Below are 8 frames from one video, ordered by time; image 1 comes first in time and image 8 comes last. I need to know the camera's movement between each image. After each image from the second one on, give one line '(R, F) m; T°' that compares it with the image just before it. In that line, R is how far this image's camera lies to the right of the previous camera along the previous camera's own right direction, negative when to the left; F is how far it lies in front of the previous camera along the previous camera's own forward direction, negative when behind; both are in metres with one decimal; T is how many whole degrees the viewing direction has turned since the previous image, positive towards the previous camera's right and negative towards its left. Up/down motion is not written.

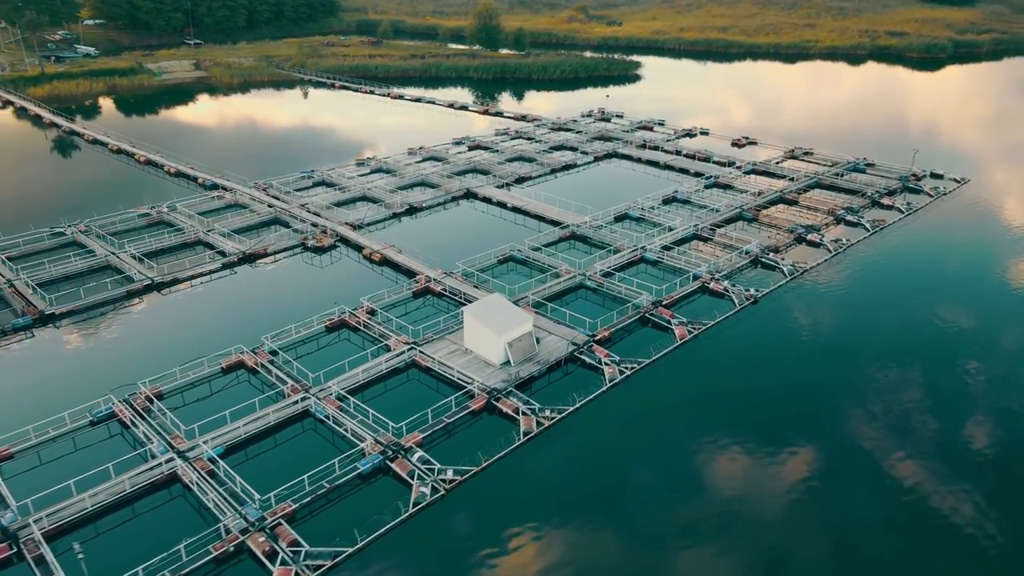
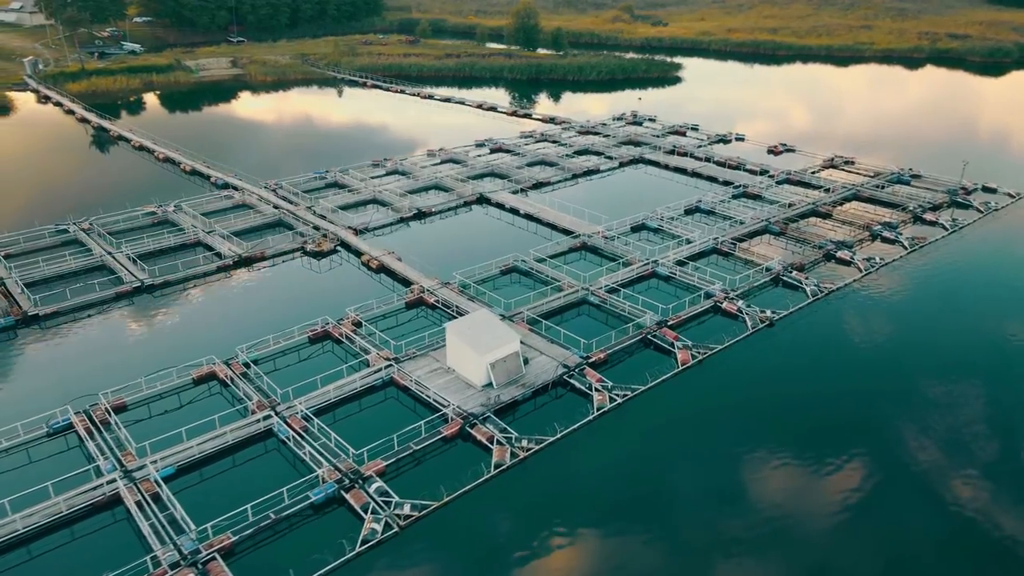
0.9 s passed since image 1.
(+2.2, +2.0) m; -4°
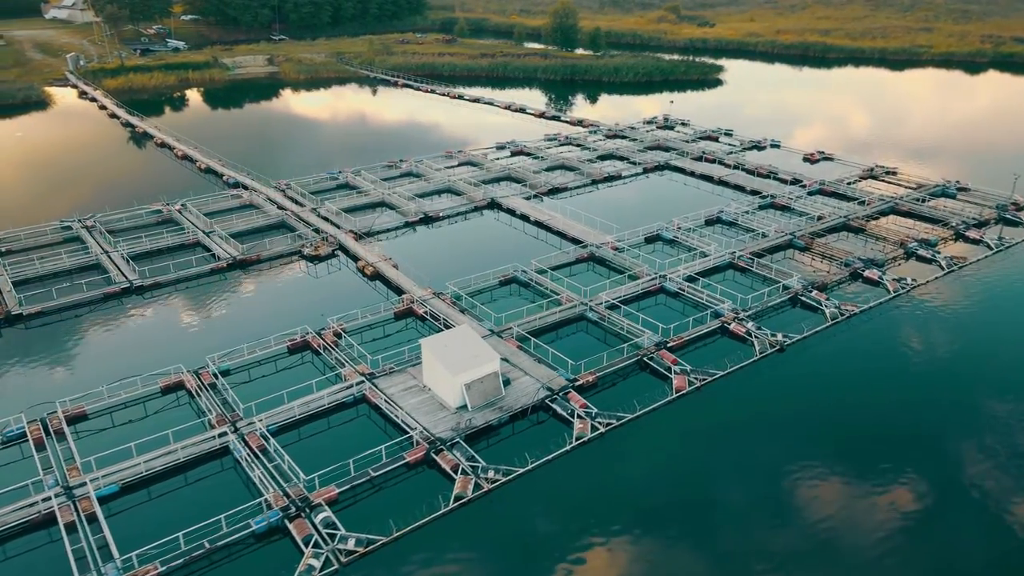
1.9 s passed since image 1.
(+2.2, +1.8) m; -4°
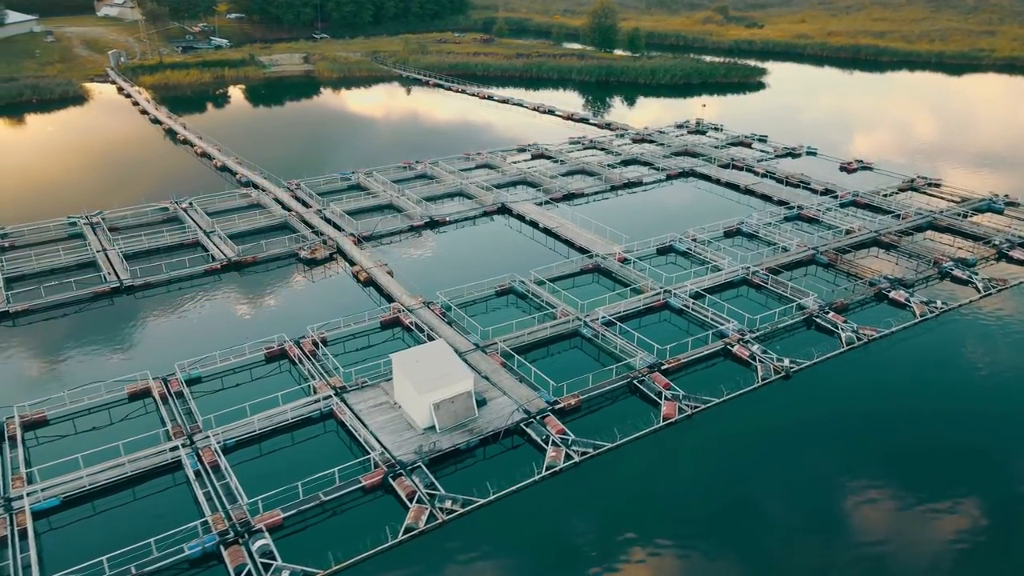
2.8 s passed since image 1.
(+2.2, +1.6) m; -4°
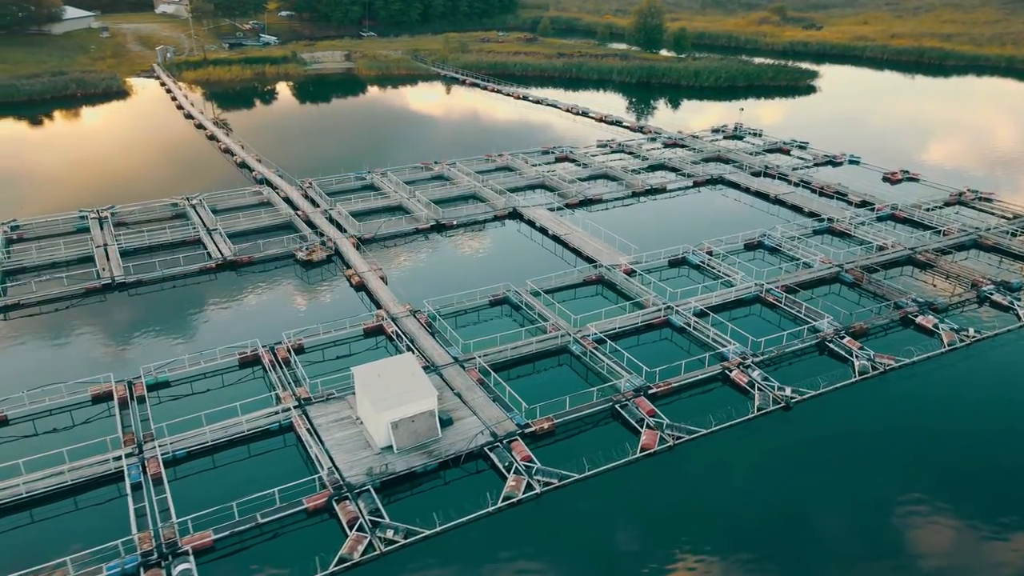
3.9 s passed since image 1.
(+2.5, +1.7) m; -4°
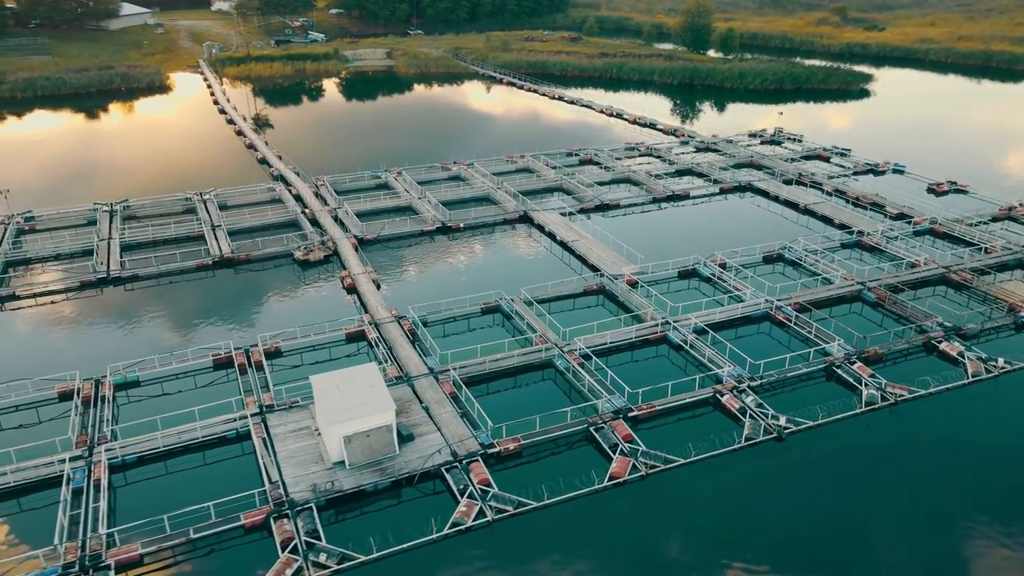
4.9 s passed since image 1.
(+2.5, +1.5) m; -4°
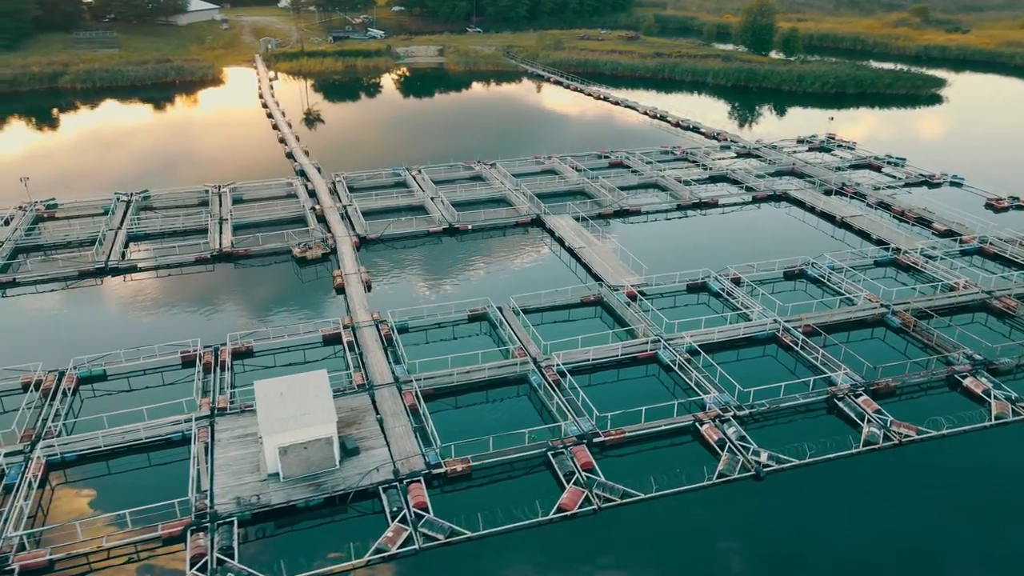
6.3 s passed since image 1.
(+3.0, +1.7) m; -5°
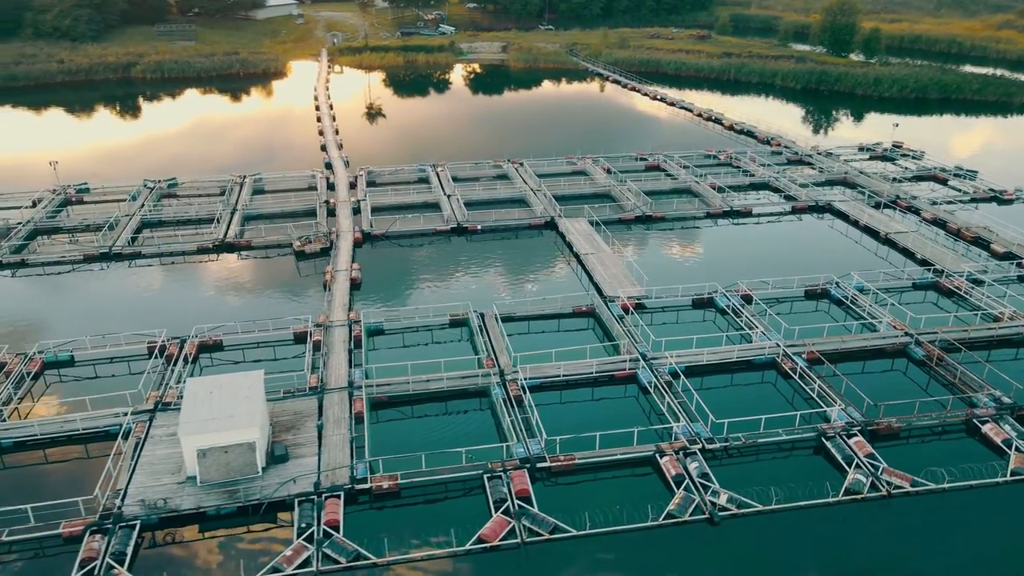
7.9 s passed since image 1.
(+3.6, +1.8) m; -6°
